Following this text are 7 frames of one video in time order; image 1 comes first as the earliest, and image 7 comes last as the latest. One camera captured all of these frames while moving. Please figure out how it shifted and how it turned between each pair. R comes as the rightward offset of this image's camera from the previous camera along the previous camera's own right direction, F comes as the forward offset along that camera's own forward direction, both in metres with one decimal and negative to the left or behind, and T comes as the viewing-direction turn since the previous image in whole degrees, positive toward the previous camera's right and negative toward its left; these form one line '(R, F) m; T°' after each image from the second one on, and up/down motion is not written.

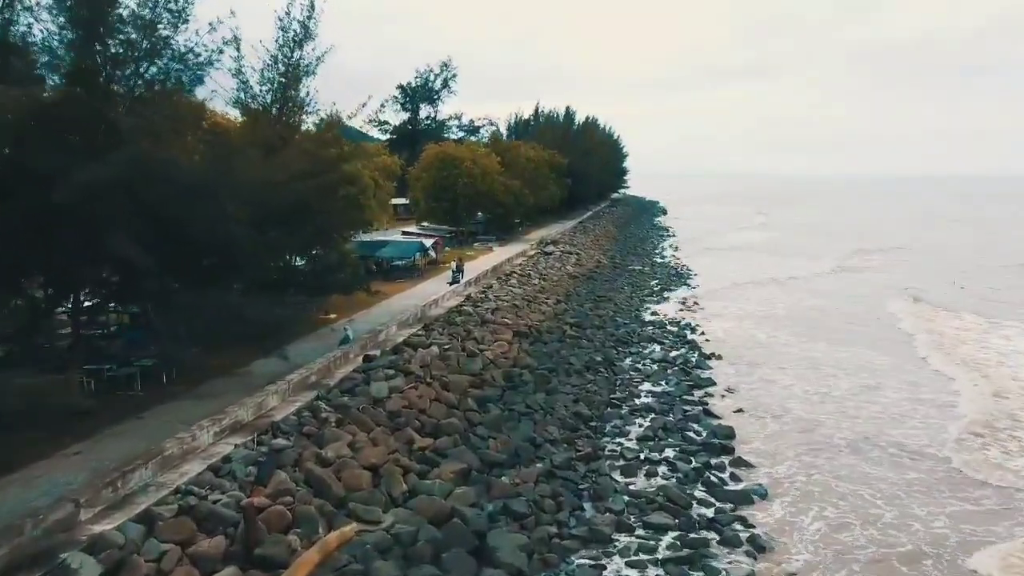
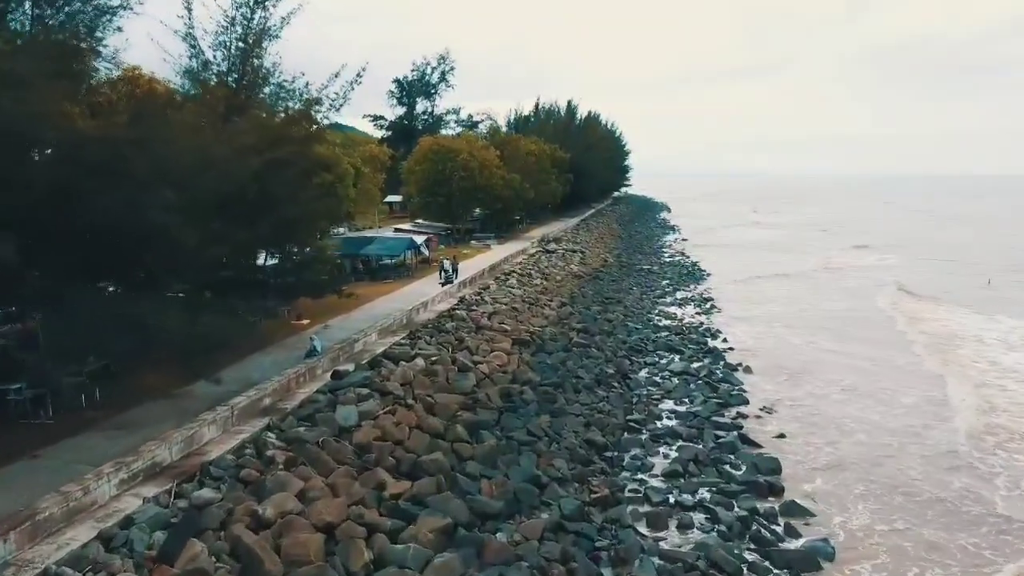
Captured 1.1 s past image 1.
(0.0, +2.7) m; 0°
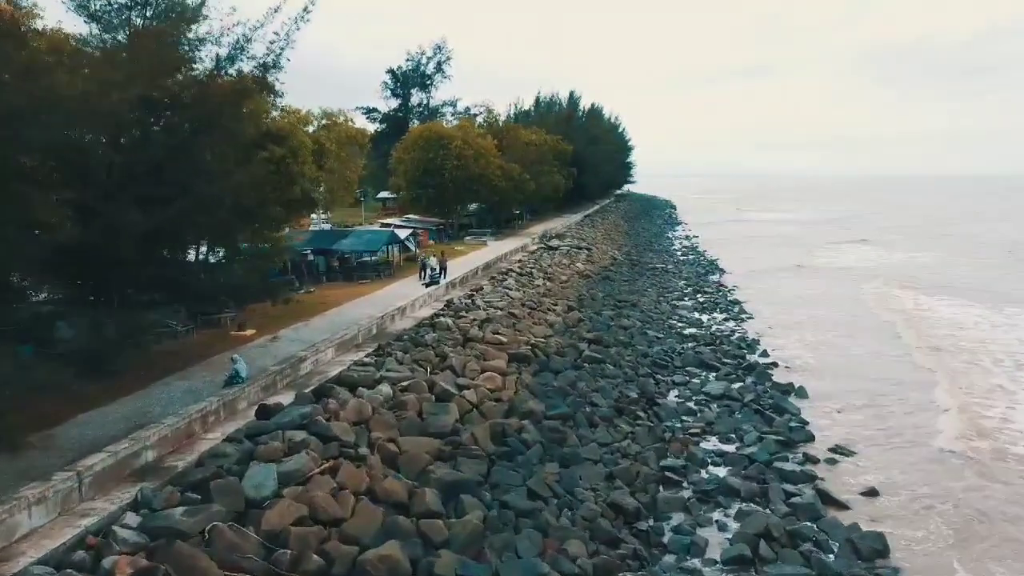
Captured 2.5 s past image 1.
(+0.1, +3.7) m; 0°
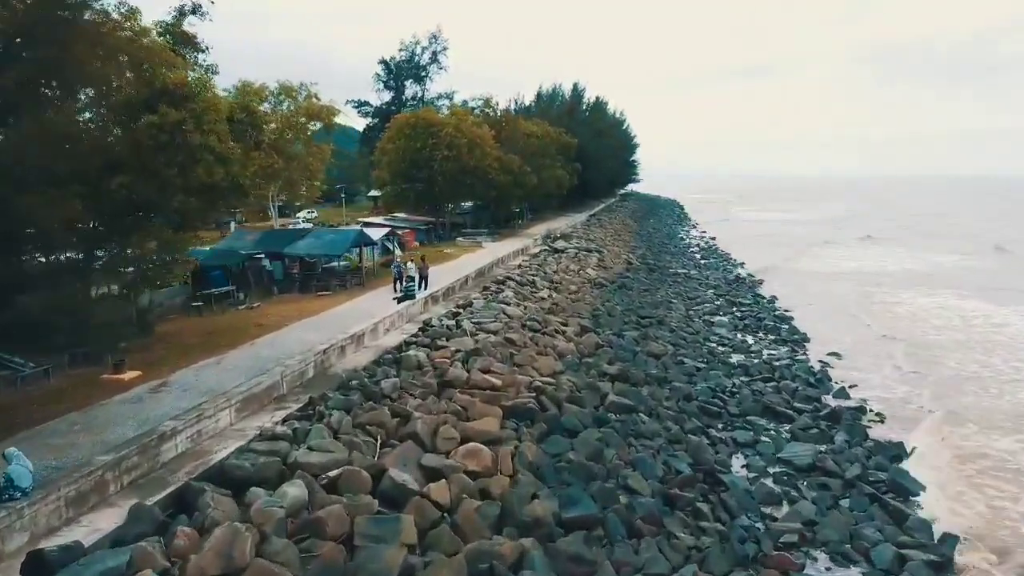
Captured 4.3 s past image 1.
(+0.1, +4.5) m; 0°
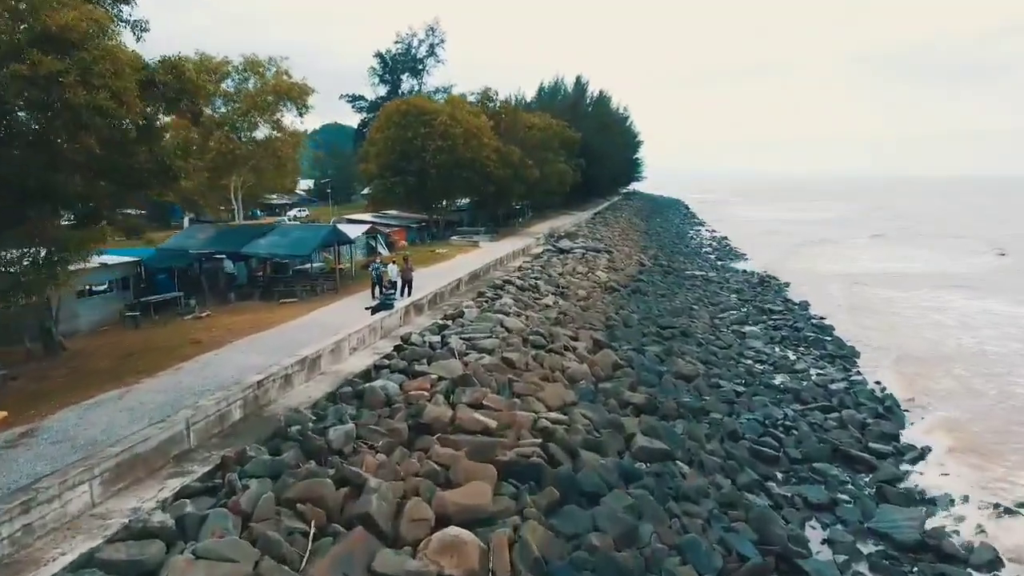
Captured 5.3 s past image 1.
(0.0, +2.7) m; 0°
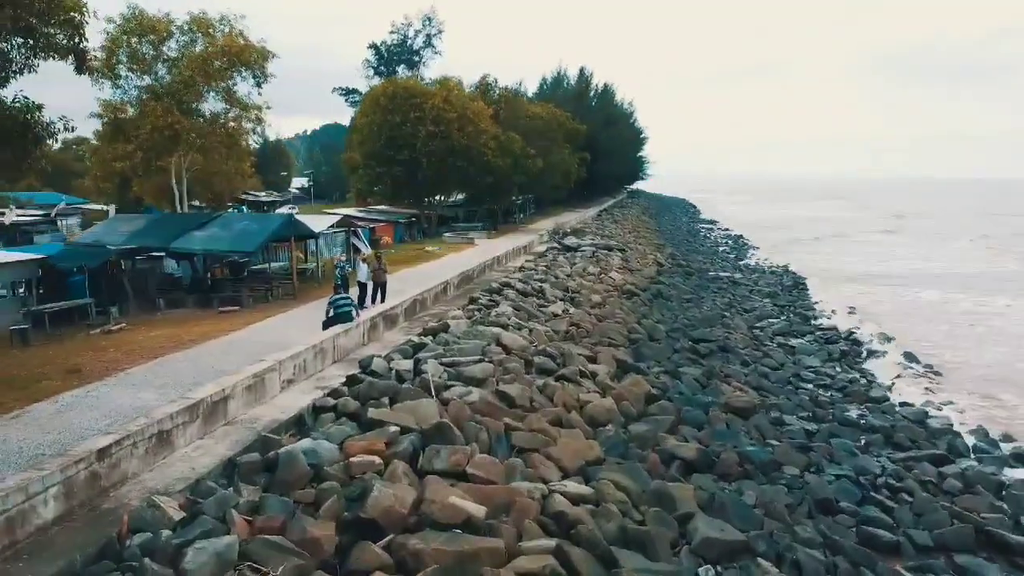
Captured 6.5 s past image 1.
(0.0, +3.1) m; 0°
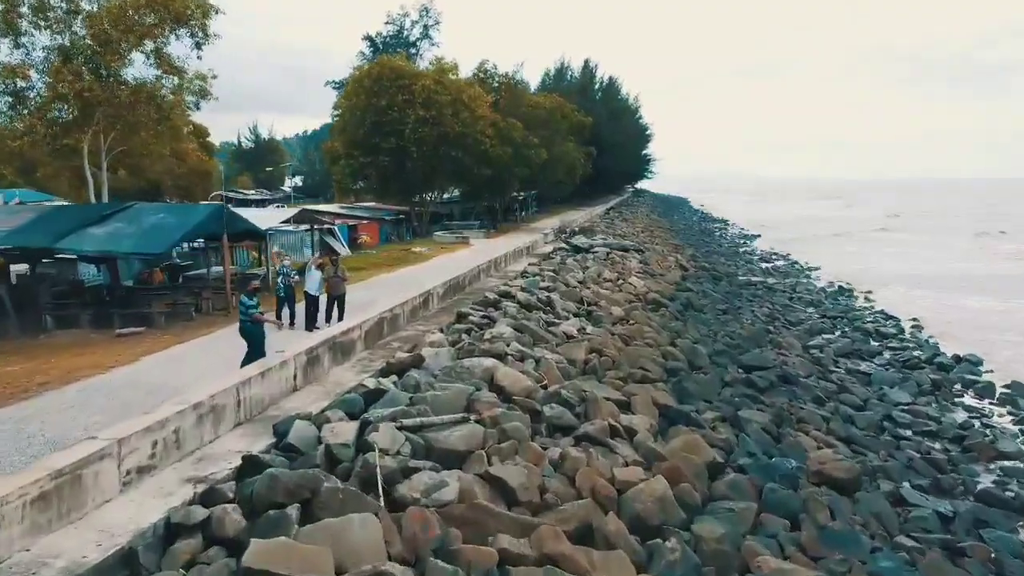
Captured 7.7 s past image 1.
(0.0, +3.0) m; 0°
